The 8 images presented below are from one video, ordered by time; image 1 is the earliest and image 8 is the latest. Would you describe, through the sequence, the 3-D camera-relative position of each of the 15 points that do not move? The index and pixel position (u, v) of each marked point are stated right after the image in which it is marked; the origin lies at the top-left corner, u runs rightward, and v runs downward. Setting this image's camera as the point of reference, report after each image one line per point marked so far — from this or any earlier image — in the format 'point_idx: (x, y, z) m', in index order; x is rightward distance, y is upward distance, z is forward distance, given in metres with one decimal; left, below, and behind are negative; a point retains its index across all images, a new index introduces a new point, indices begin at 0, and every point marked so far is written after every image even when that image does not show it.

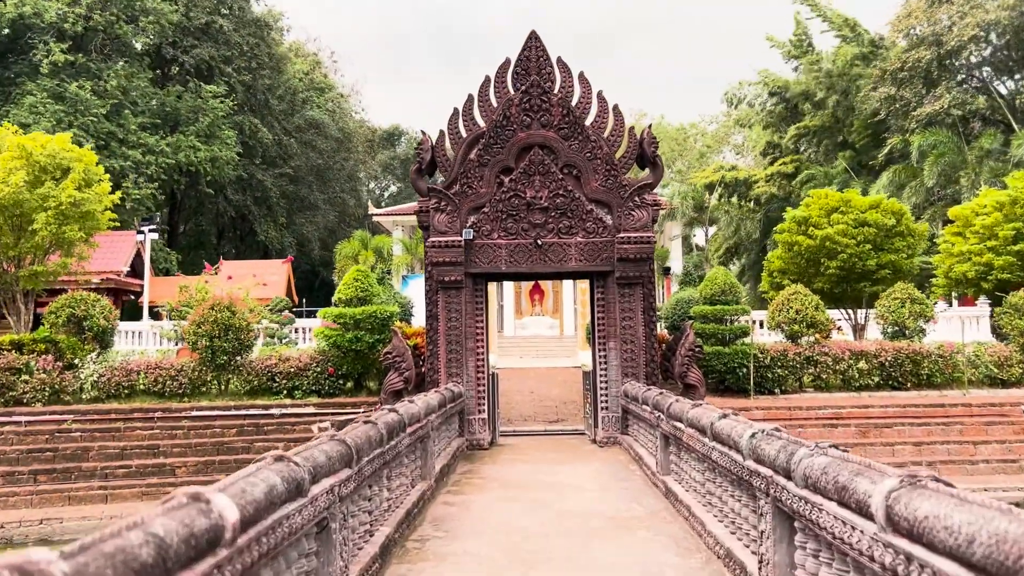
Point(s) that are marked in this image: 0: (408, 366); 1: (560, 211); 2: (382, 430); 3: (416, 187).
0: (-1.2, -0.9, +9.5) m
1: (+0.5, +0.8, +9.4) m
2: (-0.7, -0.8, +4.5) m
3: (-1.1, +1.1, +9.6) m
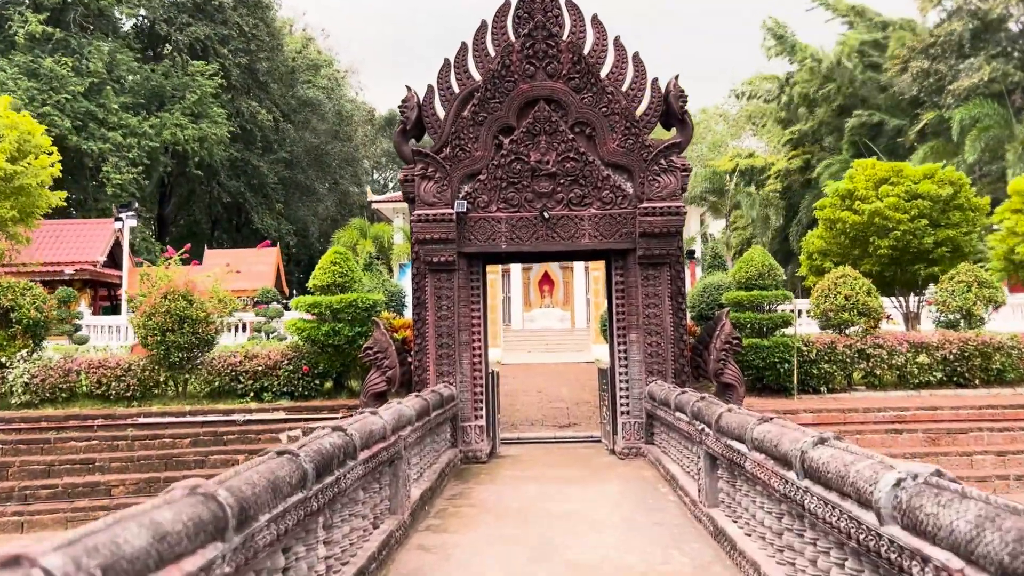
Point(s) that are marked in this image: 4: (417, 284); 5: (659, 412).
0: (-1.1, -0.7, +8.0) m
1: (+0.5, +1.0, +7.9) m
2: (-0.7, -0.6, +3.0) m
3: (-1.1, +1.3, +8.1) m
4: (-0.9, 0.0, +8.0) m
5: (+1.2, -1.0, +7.0) m
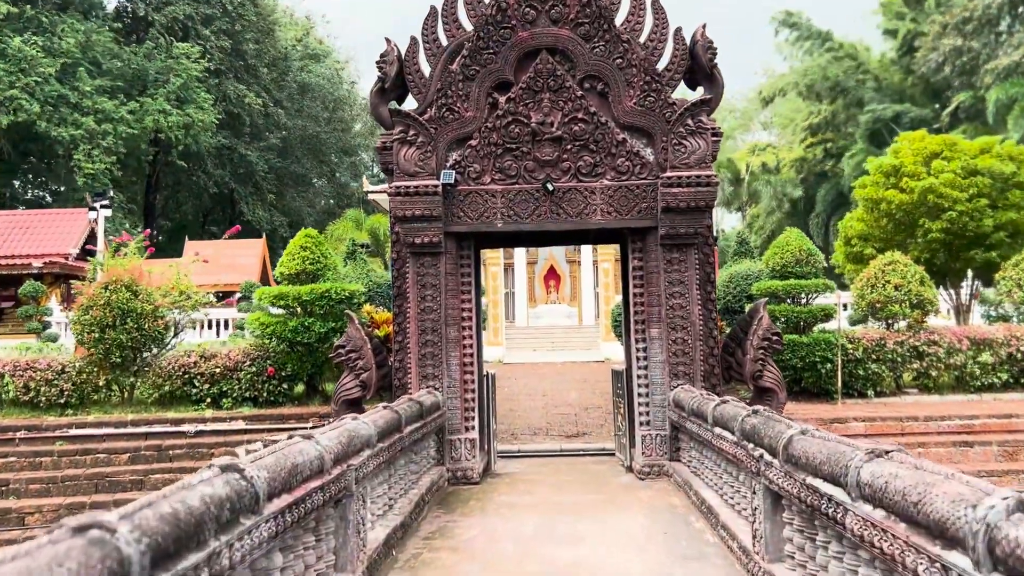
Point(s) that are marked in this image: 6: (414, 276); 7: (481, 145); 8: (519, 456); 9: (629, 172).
0: (-1.2, -0.6, +6.7) m
1: (+0.5, +1.1, +6.6) m
2: (-0.8, -0.5, +1.8) m
3: (-1.1, +1.4, +6.9) m
4: (-0.9, +0.1, +6.7) m
5: (+1.2, -0.9, +5.7) m
6: (-0.8, +0.1, +6.6) m
7: (-0.2, +1.1, +6.6) m
8: (+0.1, -1.5, +7.6) m
9: (+0.9, +0.9, +6.5) m
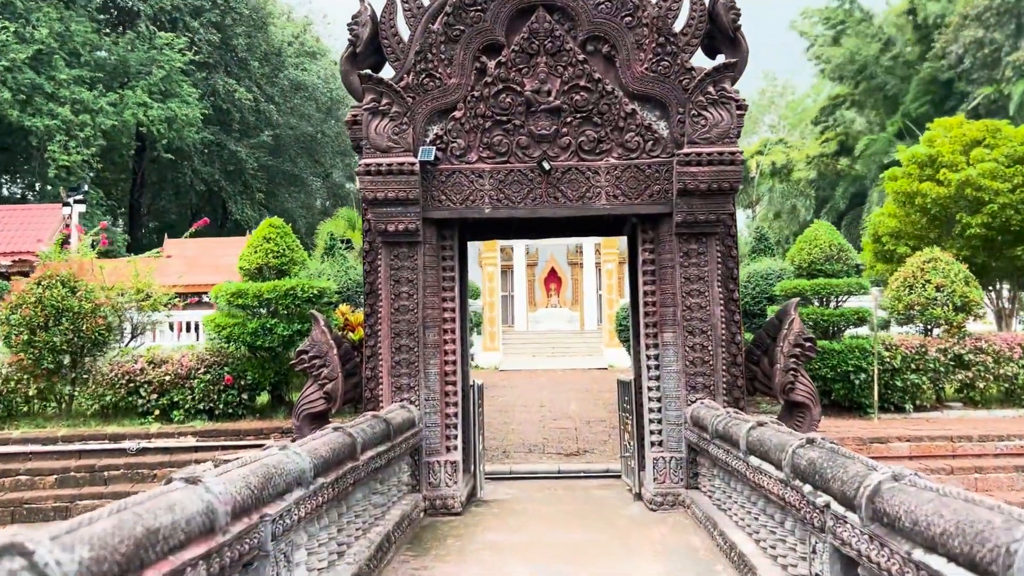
0: (-1.2, -0.6, +5.8) m
1: (+0.5, +1.1, +5.6) m
2: (-0.9, -0.5, +0.8) m
3: (-1.1, +1.4, +5.9) m
4: (-1.0, +0.2, +5.8) m
5: (+1.1, -0.9, +4.7) m
6: (-0.8, +0.1, +5.6) m
7: (-0.3, +1.1, +5.6) m
8: (0.0, -1.5, +6.6) m
9: (+0.8, +0.9, +5.6) m
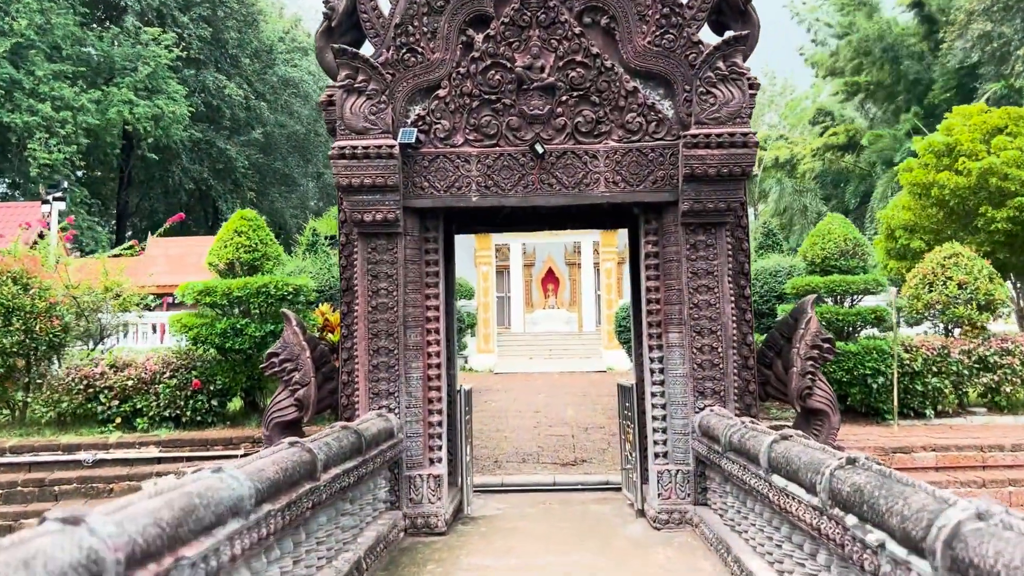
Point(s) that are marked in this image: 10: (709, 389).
0: (-1.3, -0.5, +5.3) m
1: (+0.4, +1.2, +5.1) m
2: (-0.9, -0.4, +0.3) m
3: (-1.2, +1.4, +5.4) m
4: (-1.0, +0.2, +5.3) m
5: (+1.0, -0.9, +4.2) m
6: (-0.9, +0.1, +5.1) m
7: (-0.4, +1.1, +5.1) m
8: (-0.1, -1.5, +6.1) m
9: (+0.8, +0.9, +5.1) m
10: (+1.1, -0.6, +5.0) m
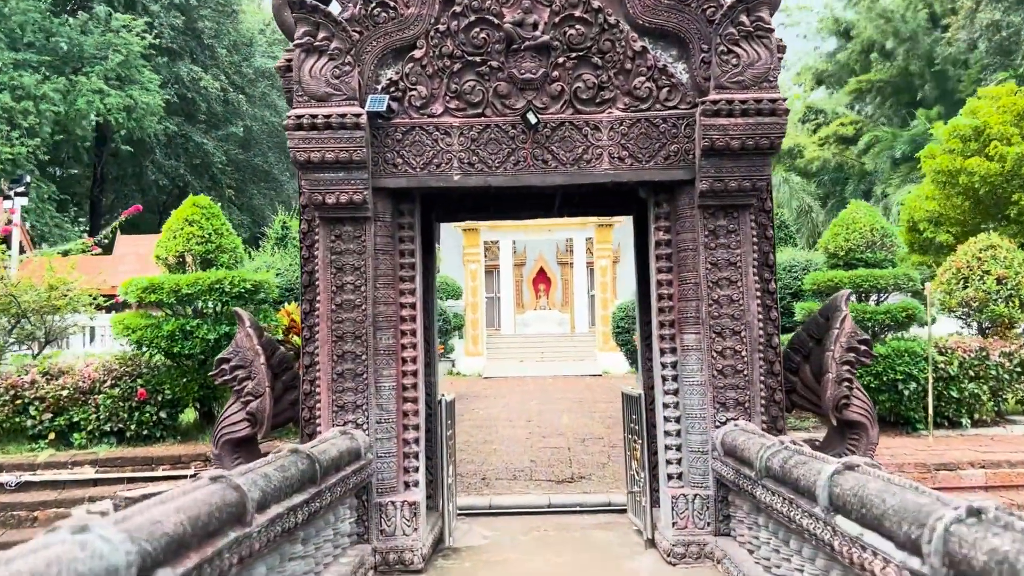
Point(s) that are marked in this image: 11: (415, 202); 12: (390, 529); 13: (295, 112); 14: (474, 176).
0: (-1.3, -0.5, +4.5) m
1: (+0.3, +1.2, +4.4) m
2: (-0.9, -0.4, -0.5) m
3: (-1.3, +1.5, +4.7) m
4: (-1.1, +0.2, +4.5) m
5: (+1.0, -0.8, +3.5) m
6: (-0.9, +0.2, +4.3) m
7: (-0.4, +1.2, +4.4) m
8: (-0.1, -1.4, +5.3) m
9: (+0.7, +1.0, +4.3) m
10: (+1.1, -0.5, +4.2) m
11: (-0.5, +0.5, +4.6) m
12: (-0.6, -1.2, +4.3) m
13: (-1.1, +0.9, +4.2) m
14: (-0.2, +0.6, +4.3) m
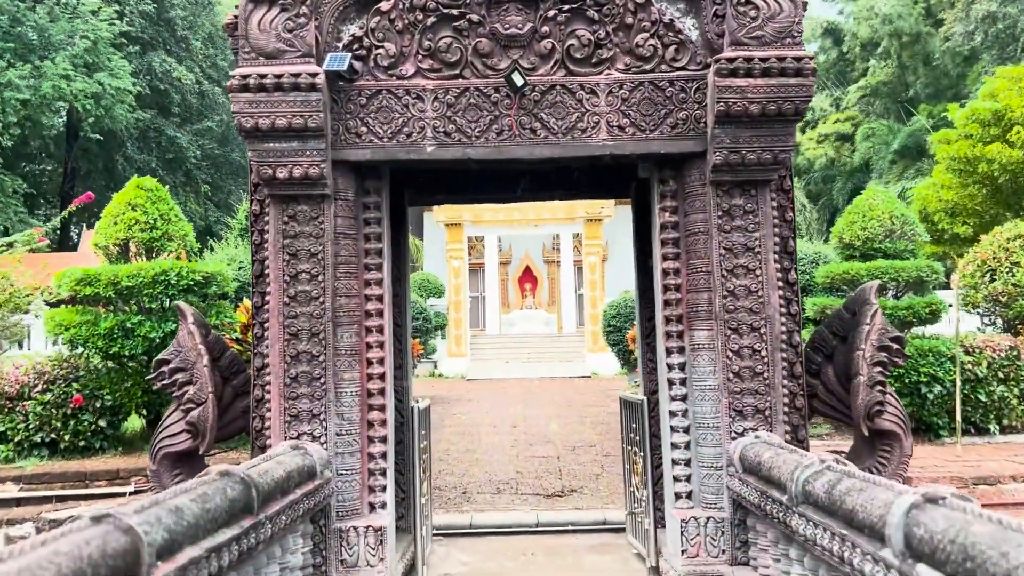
0: (-1.4, -0.5, +3.9) m
1: (+0.3, +1.2, +3.8) m
2: (-0.9, -0.3, -1.1) m
3: (-1.3, +1.5, +4.0) m
4: (-1.2, +0.3, +3.9) m
5: (+0.9, -0.8, +2.9) m
6: (-1.0, +0.2, +3.7) m
7: (-0.5, +1.2, +3.8) m
8: (-0.2, -1.4, +4.7) m
9: (+0.6, +1.0, +3.8) m
10: (+1.0, -0.5, +3.6) m
11: (-0.6, +0.5, +4.0) m
12: (-0.7, -1.1, +3.6) m
13: (-1.1, +0.9, +3.6) m
14: (-0.3, +0.6, +3.7) m
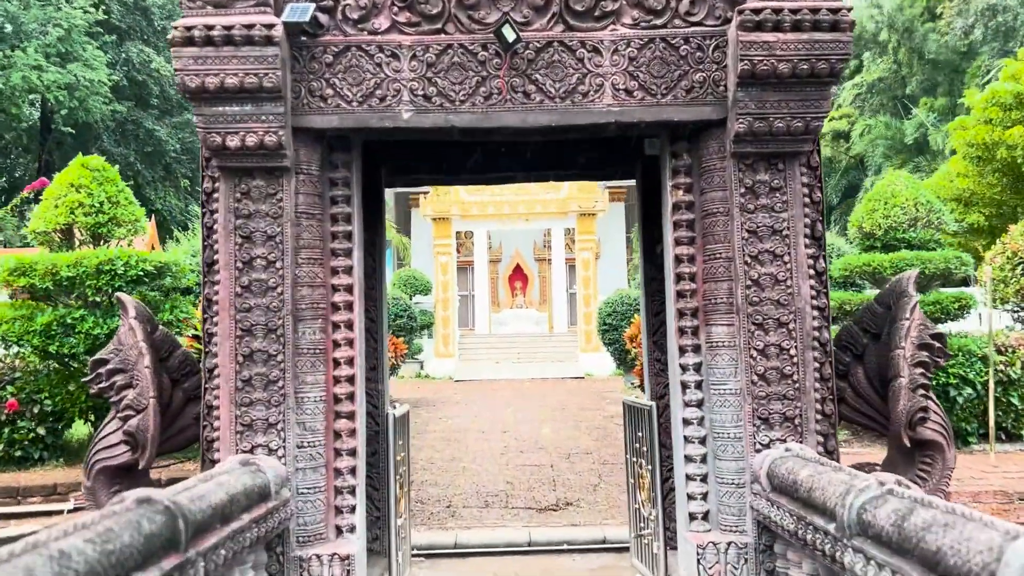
0: (-1.5, -0.4, +3.4) m
1: (+0.2, +1.3, +3.3) m
2: (-0.9, -0.3, -1.6) m
3: (-1.4, +1.5, +3.5) m
4: (-1.2, +0.3, +3.4) m
5: (+0.9, -0.7, +2.4) m
6: (-1.0, +0.3, +3.2) m
7: (-0.5, +1.3, +3.3) m
8: (-0.3, -1.3, +4.2) m
9: (+0.6, +1.0, +3.3) m
10: (+1.0, -0.5, +3.1) m
11: (-0.6, +0.5, +3.5) m
12: (-0.7, -1.1, +3.1) m
13: (-1.2, +1.0, +3.1) m
14: (-0.3, +0.7, +3.2) m
